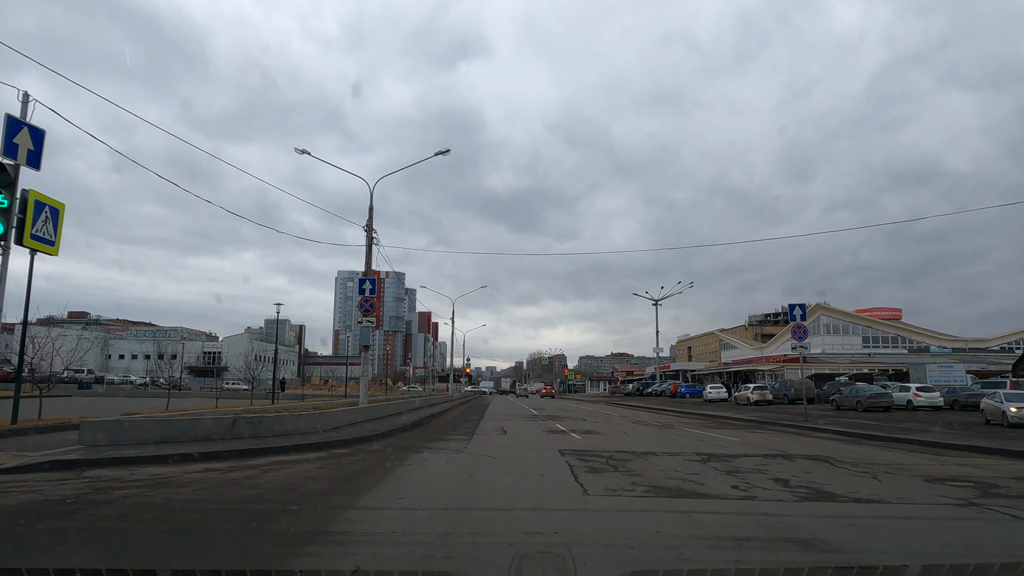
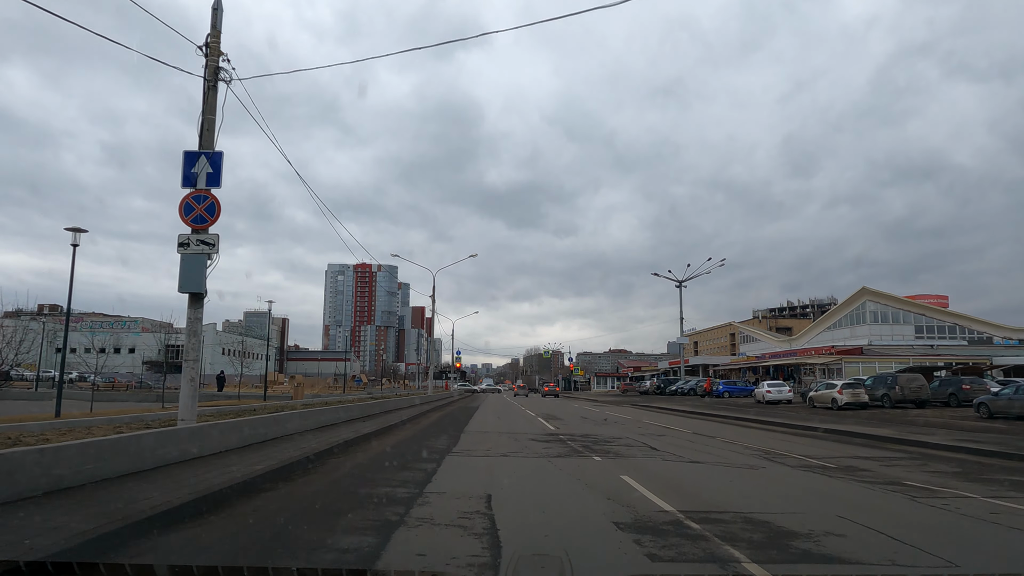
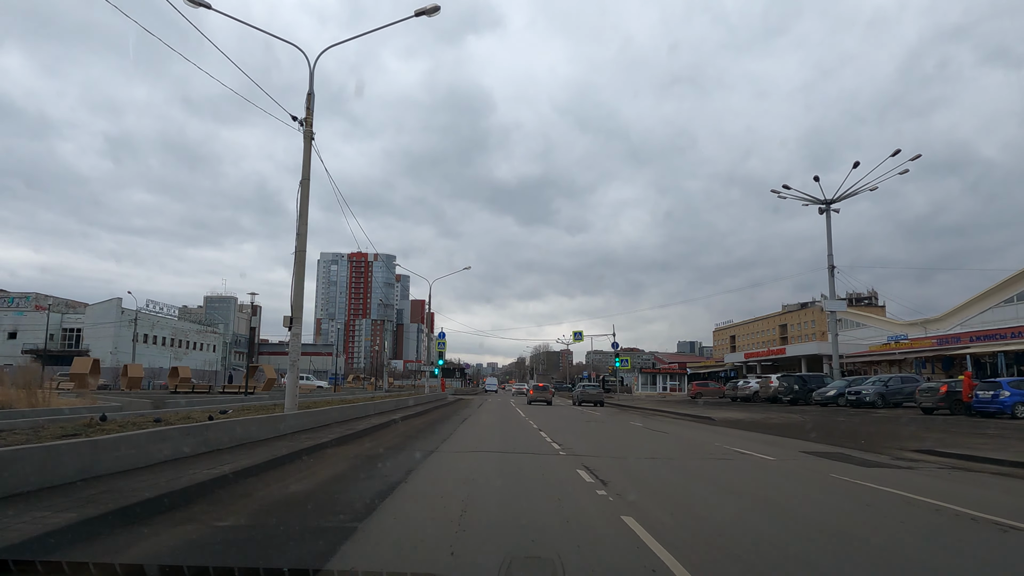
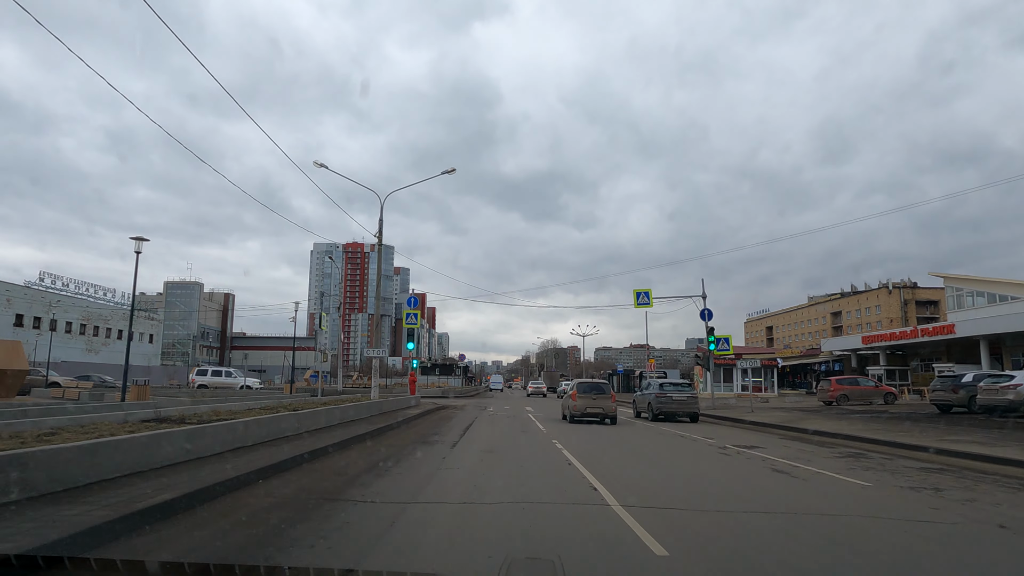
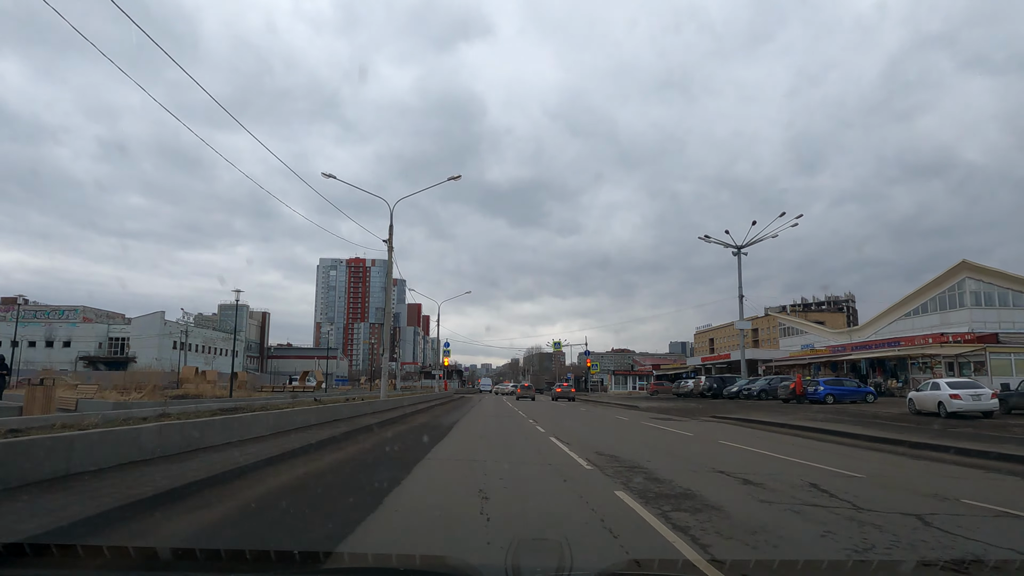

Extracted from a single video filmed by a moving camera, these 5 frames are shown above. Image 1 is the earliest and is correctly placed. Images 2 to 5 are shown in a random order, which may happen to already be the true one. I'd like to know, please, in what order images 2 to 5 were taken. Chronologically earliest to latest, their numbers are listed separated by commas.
2, 5, 3, 4
